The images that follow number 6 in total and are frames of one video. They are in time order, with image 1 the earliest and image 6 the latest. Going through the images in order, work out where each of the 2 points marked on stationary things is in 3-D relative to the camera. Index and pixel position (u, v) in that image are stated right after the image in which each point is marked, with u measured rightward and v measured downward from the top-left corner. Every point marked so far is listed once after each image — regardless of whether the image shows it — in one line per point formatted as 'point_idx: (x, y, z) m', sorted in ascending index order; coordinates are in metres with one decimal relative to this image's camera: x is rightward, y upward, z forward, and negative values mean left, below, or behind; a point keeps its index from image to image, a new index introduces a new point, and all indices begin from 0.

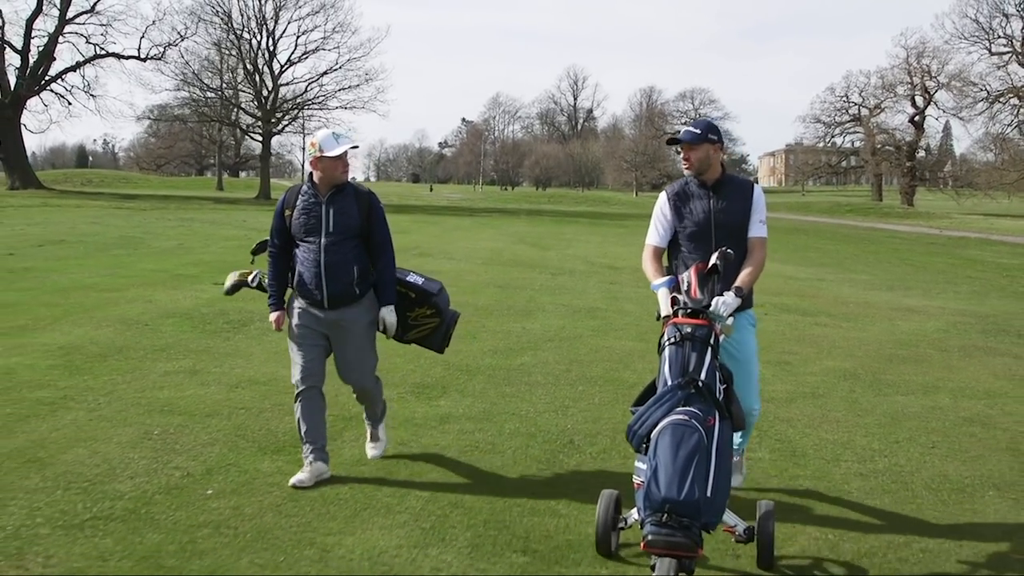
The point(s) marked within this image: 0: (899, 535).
0: (+1.4, -0.9, +4.2) m
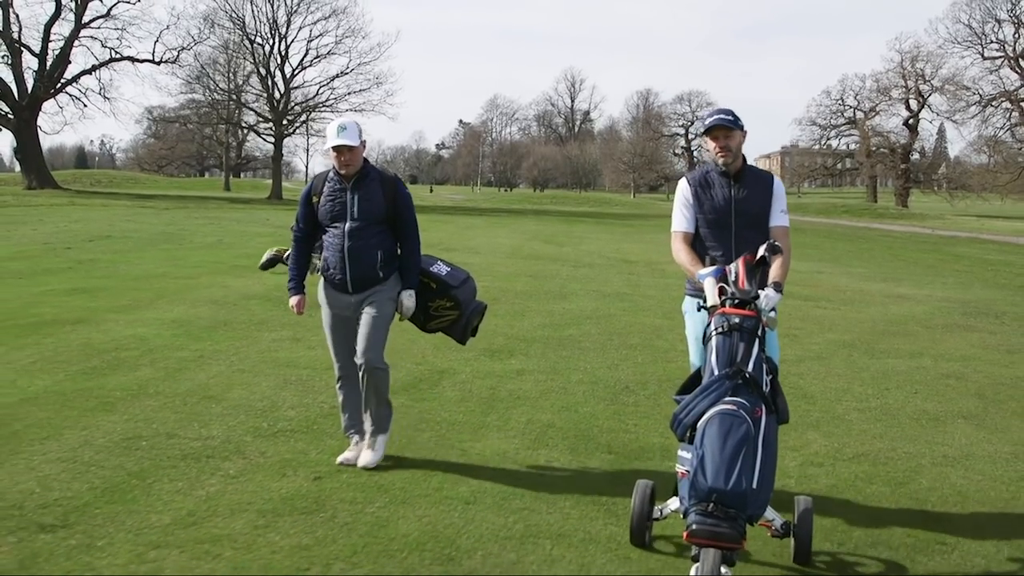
0: (+1.8, -0.7, +5.5) m
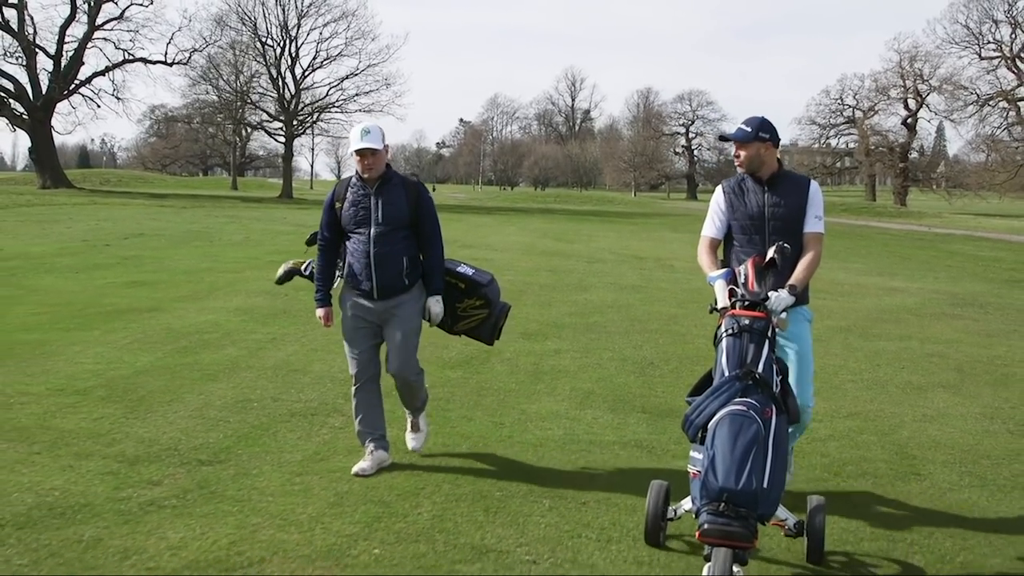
0: (+2.0, -0.6, +6.5) m
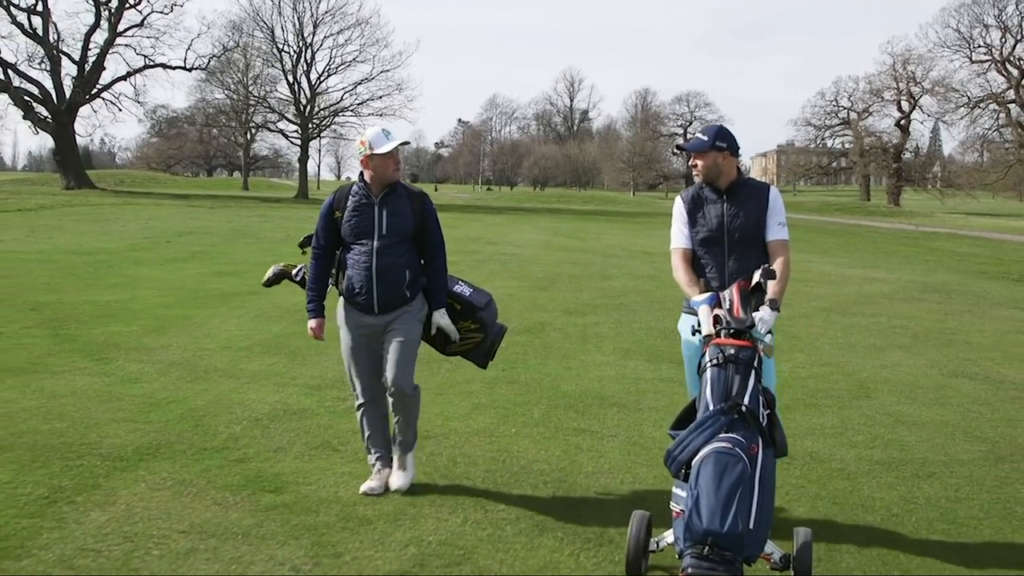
0: (+2.5, -0.5, +8.6) m
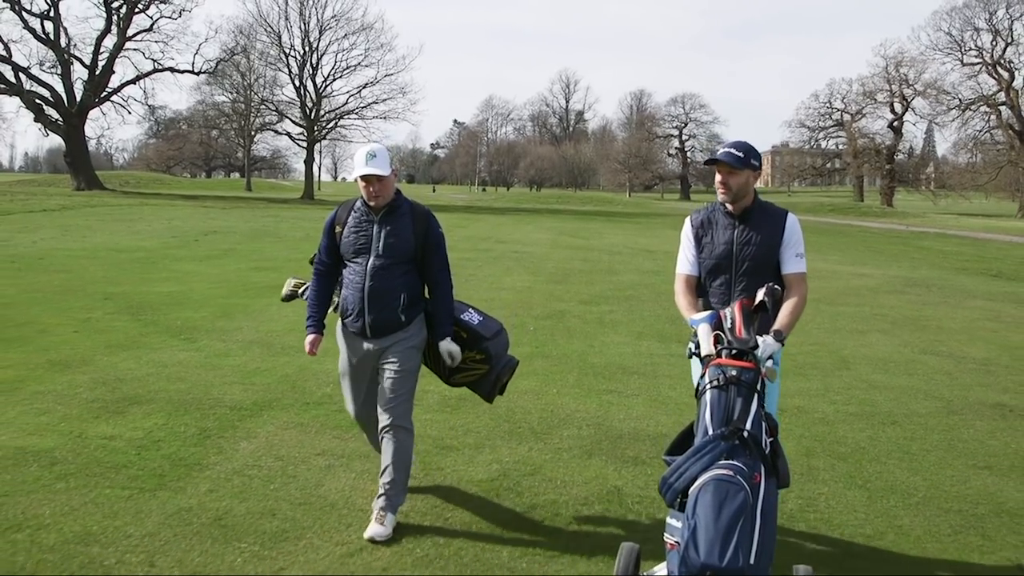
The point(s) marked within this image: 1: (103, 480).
0: (+2.7, -0.4, +9.9) m
1: (-1.7, -0.8, +4.9) m
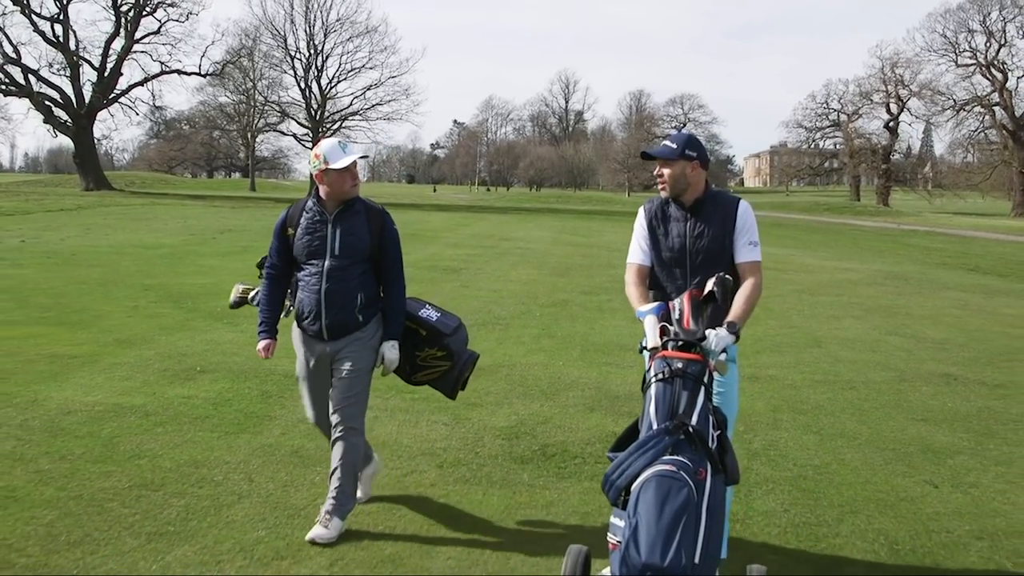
0: (+2.8, -0.3, +11.0) m
1: (-1.6, -0.7, +6.0) m
